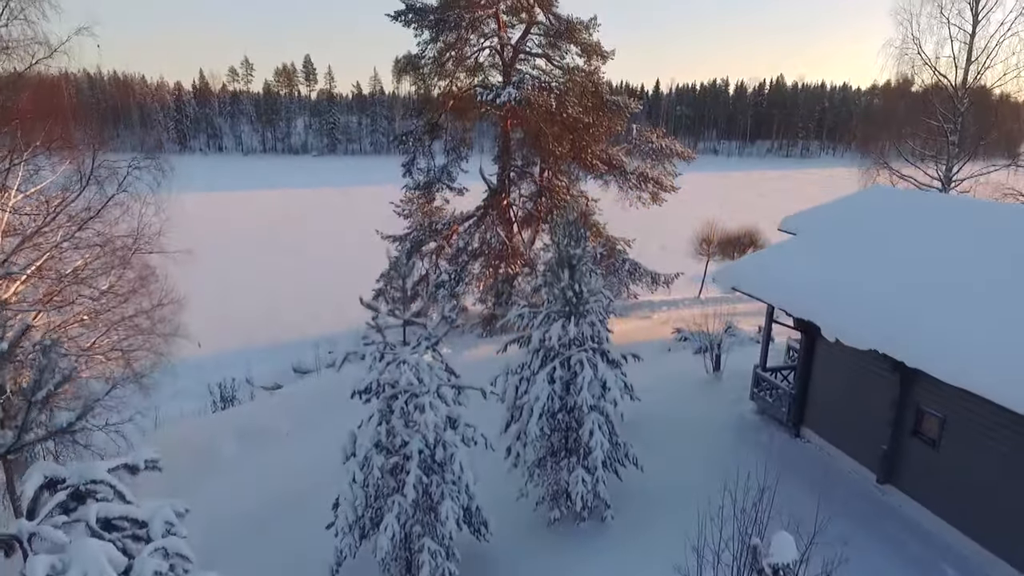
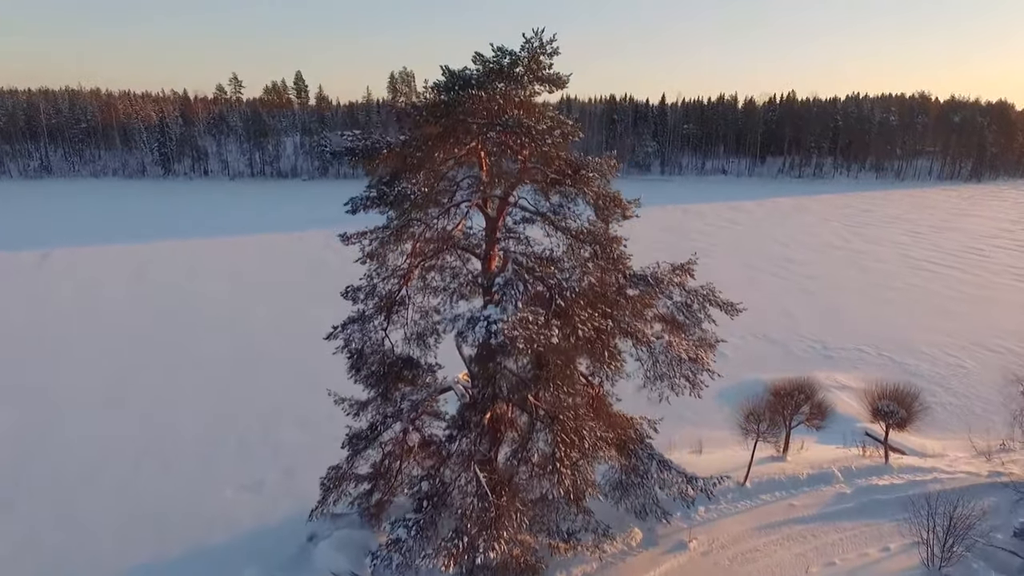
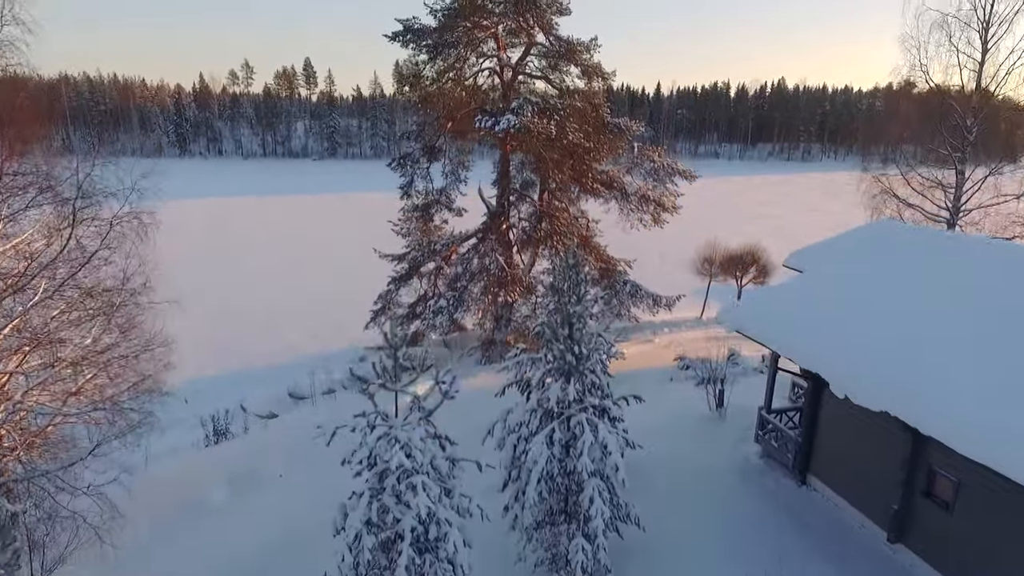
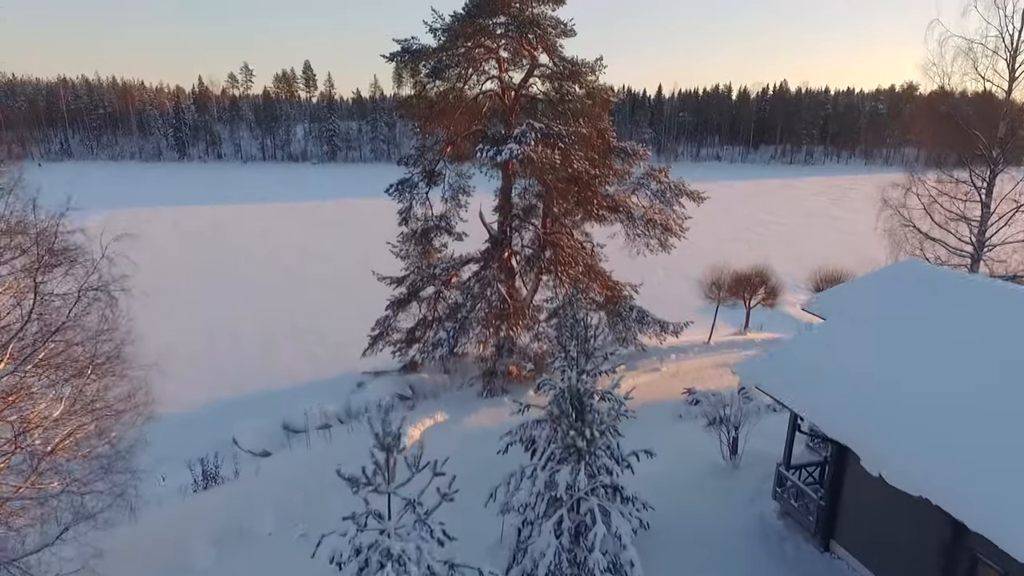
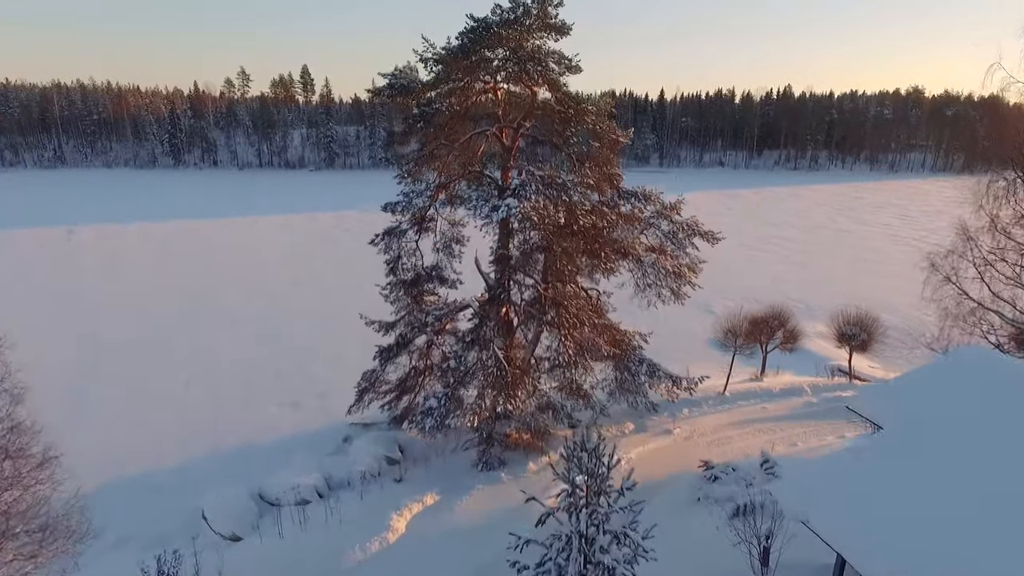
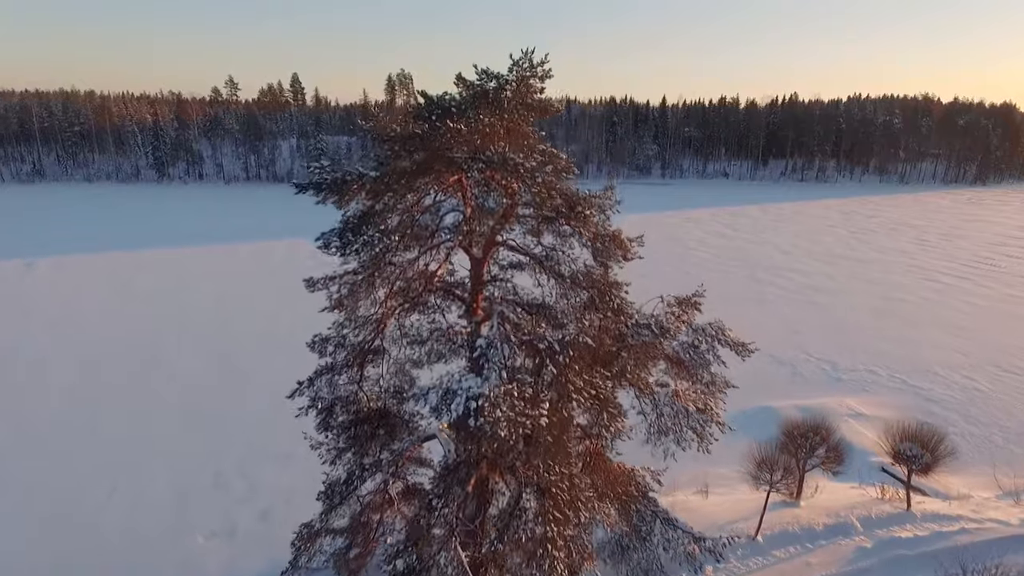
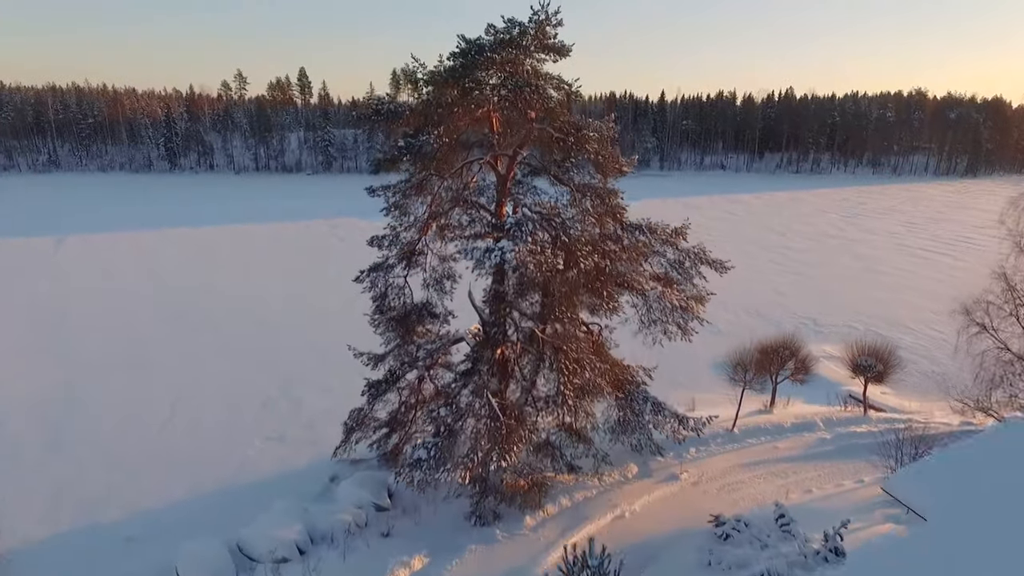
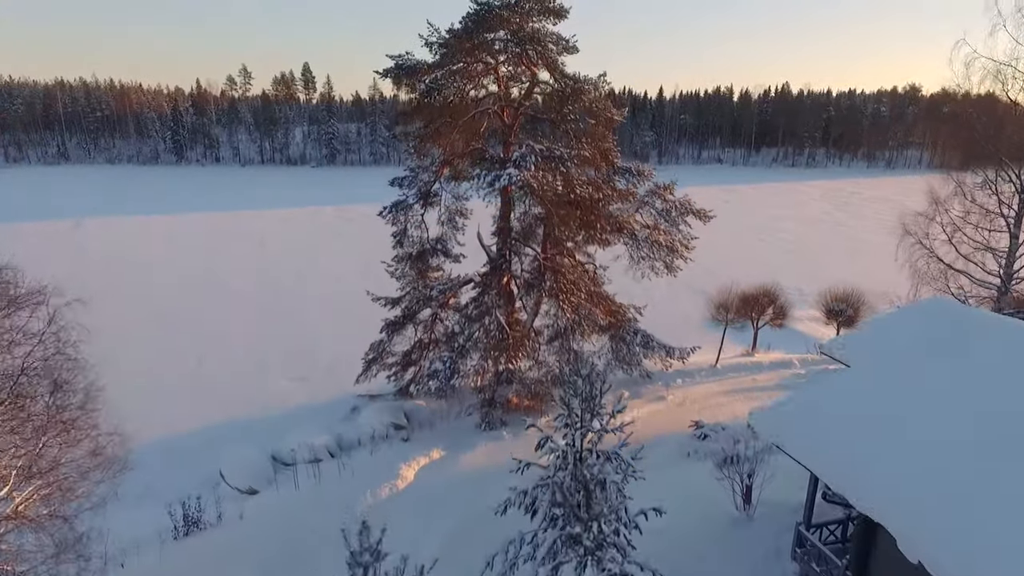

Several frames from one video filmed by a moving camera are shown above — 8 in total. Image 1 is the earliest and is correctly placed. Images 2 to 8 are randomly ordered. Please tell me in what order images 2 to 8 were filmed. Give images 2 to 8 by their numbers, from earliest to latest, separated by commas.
3, 4, 8, 5, 7, 2, 6
